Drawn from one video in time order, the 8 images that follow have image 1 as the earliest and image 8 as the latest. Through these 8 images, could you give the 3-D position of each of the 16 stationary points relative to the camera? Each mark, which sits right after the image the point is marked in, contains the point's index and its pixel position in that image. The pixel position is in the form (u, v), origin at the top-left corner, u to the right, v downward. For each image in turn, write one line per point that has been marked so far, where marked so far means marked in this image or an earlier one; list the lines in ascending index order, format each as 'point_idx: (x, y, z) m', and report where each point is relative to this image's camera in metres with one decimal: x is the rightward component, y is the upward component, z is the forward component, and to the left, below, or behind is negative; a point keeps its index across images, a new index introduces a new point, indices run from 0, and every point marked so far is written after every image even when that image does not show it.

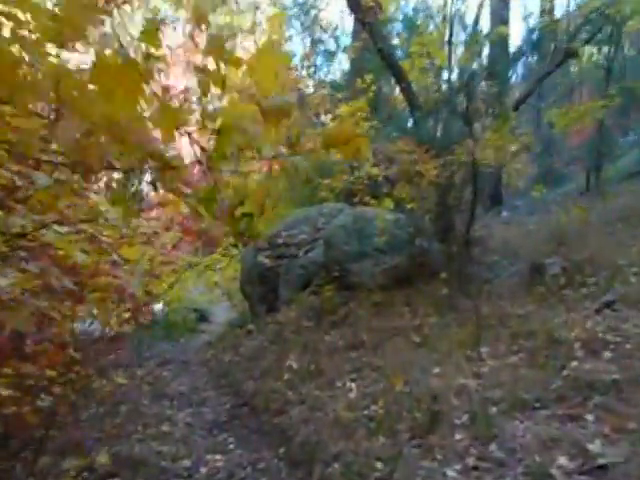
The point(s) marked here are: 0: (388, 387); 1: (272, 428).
0: (+0.6, -1.3, +5.8) m
1: (-0.4, -1.6, +5.7) m
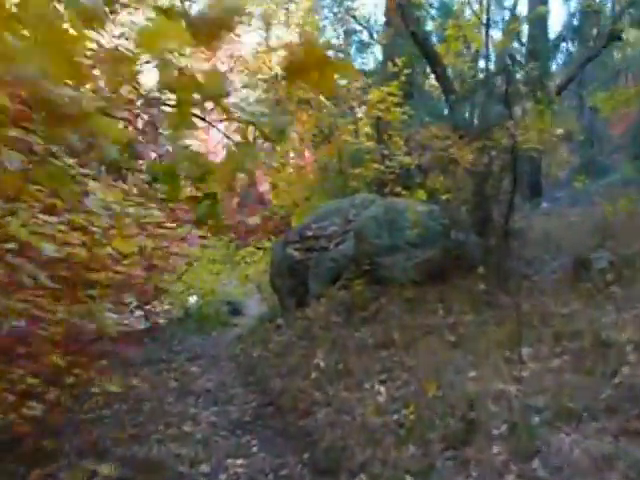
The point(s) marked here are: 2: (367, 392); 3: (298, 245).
0: (+0.8, -1.2, +5.4) m
1: (-0.2, -1.5, +5.4) m
2: (+0.4, -1.3, +5.7) m
3: (-0.3, -0.1, +8.8) m
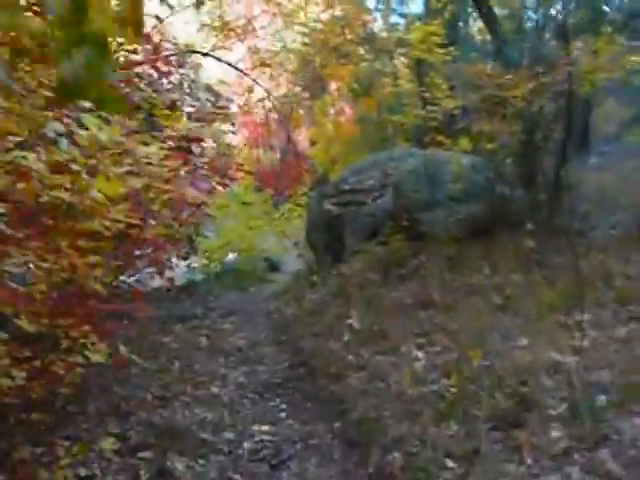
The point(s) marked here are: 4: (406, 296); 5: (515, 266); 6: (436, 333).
0: (+1.0, -0.9, +5.0) m
1: (+0.1, -1.2, +5.1) m
2: (+0.7, -0.9, +5.3) m
3: (+0.2, +0.5, +8.3) m
4: (+0.8, -0.5, +6.2) m
5: (+1.9, -0.3, +6.7) m
6: (+0.9, -0.8, +5.5) m
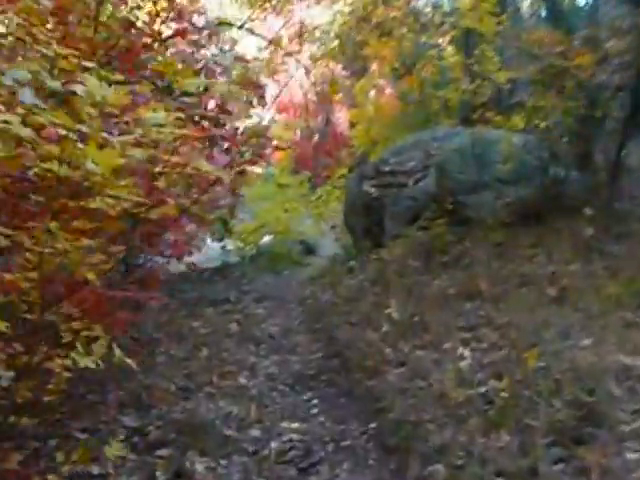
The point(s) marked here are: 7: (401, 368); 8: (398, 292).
0: (+1.3, -0.8, +4.5) m
1: (+0.3, -1.0, +4.7) m
2: (+0.9, -0.8, +4.8) m
3: (+0.6, +0.7, +7.9) m
4: (+1.1, -0.4, +5.8) m
5: (+2.3, -0.1, +6.2) m
6: (+1.2, -0.6, +5.1) m
7: (+0.6, -0.9, +4.8) m
8: (+0.7, -0.5, +6.0) m
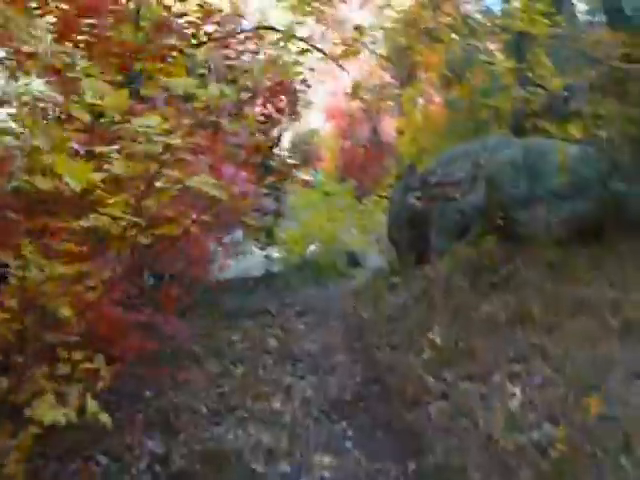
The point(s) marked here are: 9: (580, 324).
0: (+1.5, -0.9, +4.1) m
1: (+0.5, -1.2, +4.3) m
2: (+1.1, -0.9, +4.4) m
3: (+1.1, +0.5, +7.5) m
4: (+1.4, -0.5, +5.4) m
5: (+2.6, -0.3, +5.7) m
6: (+1.5, -0.8, +4.7) m
7: (+0.8, -1.0, +4.4) m
8: (+1.0, -0.6, +5.6) m
9: (+1.8, -0.6, +4.9) m
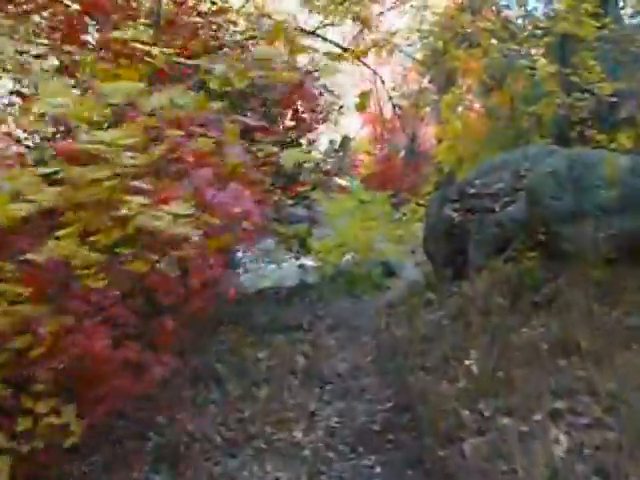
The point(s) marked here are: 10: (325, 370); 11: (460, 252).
0: (+1.6, -1.0, +3.7) m
1: (+0.7, -1.3, +4.0) m
2: (+1.3, -1.1, +4.0) m
3: (+1.4, +0.4, +7.2) m
4: (+1.6, -0.7, +5.0) m
5: (+2.8, -0.4, +5.3) m
6: (+1.6, -0.9, +4.3) m
7: (+1.0, -1.1, +4.1) m
8: (+1.2, -0.7, +5.2) m
9: (+2.0, -0.7, +4.5) m
10: (0.0, -1.1, +5.8) m
11: (+1.4, -0.1, +7.1) m
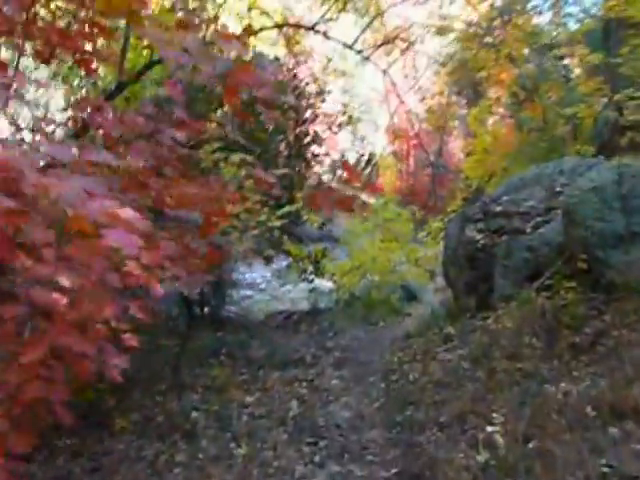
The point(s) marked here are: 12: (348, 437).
0: (+1.5, -1.2, +2.7) m
1: (+0.6, -1.4, +3.0) m
2: (+1.2, -1.2, +3.1) m
3: (+1.4, +0.1, +6.2) m
4: (+1.5, -0.8, +4.0) m
5: (+2.8, -0.6, +4.3) m
6: (+1.5, -1.1, +3.3) m
7: (+0.8, -1.3, +3.1) m
8: (+1.2, -0.9, +4.3) m
9: (+1.9, -0.9, +3.5) m
10: (0.0, -1.3, +4.9) m
11: (+1.5, -0.4, +6.2) m
12: (+0.2, -1.3, +4.5) m
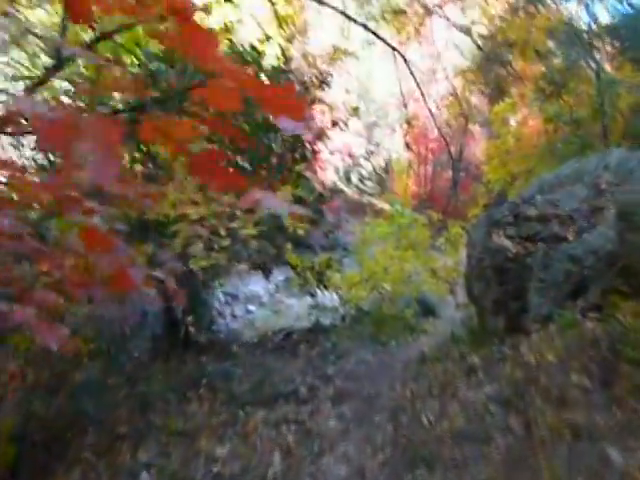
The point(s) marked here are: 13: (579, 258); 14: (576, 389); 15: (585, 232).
0: (+1.4, -1.2, +1.6) m
1: (+0.4, -1.5, +2.0) m
2: (+1.1, -1.2, +2.0) m
3: (+1.4, +0.1, +5.1) m
4: (+1.4, -0.9, +2.9) m
5: (+2.7, -0.7, +3.1) m
6: (+1.4, -1.1, +2.2) m
7: (+0.7, -1.3, +2.0) m
8: (+1.1, -1.0, +3.2) m
9: (+1.8, -0.9, +2.4) m
10: (-0.1, -1.3, +3.8) m
11: (+1.4, -0.4, +5.1) m
12: (+0.1, -1.3, +3.4) m
13: (+1.7, -0.1, +4.6) m
14: (+1.4, -0.9, +3.7) m
15: (+1.8, +0.1, +4.7) m
